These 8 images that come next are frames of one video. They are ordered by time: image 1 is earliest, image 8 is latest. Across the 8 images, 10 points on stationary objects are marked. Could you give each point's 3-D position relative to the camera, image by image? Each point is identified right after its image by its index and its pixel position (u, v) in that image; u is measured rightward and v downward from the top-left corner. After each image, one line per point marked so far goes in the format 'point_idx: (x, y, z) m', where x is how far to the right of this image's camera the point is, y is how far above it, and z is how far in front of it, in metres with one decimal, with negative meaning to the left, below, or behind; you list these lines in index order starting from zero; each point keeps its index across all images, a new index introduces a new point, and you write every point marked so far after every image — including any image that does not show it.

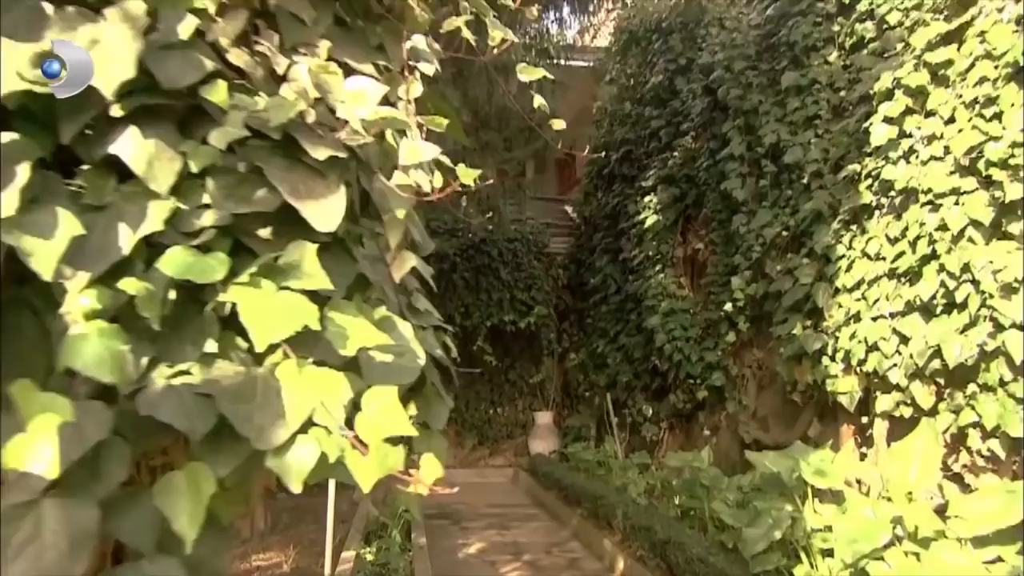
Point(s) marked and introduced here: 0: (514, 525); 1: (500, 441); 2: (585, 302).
0: (0.0, -2.3, +7.0) m
1: (-0.1, -2.1, +10.1) m
2: (+0.9, -0.2, +9.1) m
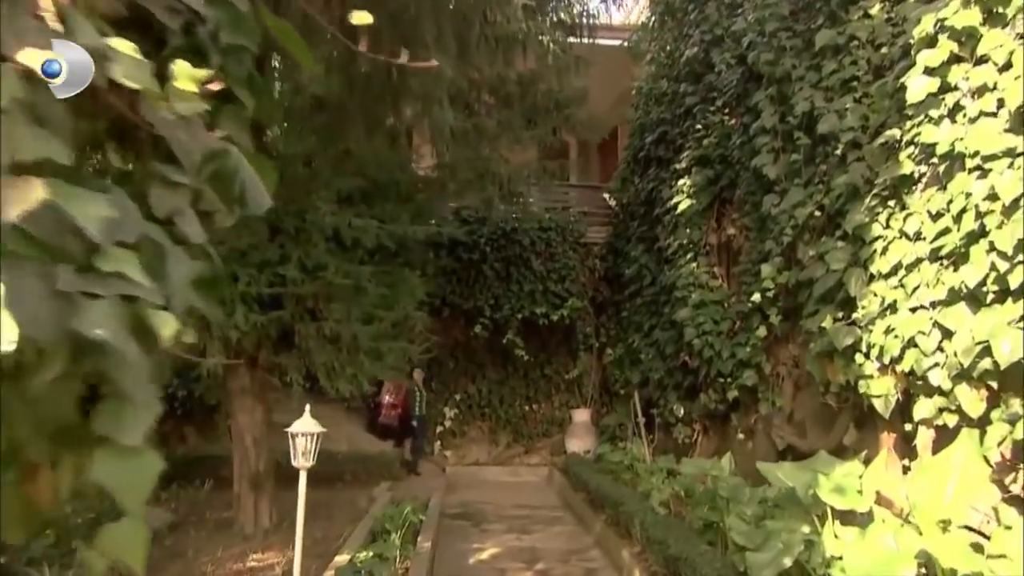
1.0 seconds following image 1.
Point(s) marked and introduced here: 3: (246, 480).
0: (+0.2, -2.2, +6.6) m
1: (+0.3, -2.0, +9.7) m
2: (+1.3, -0.1, +8.6) m
3: (-2.0, -1.5, +5.6) m
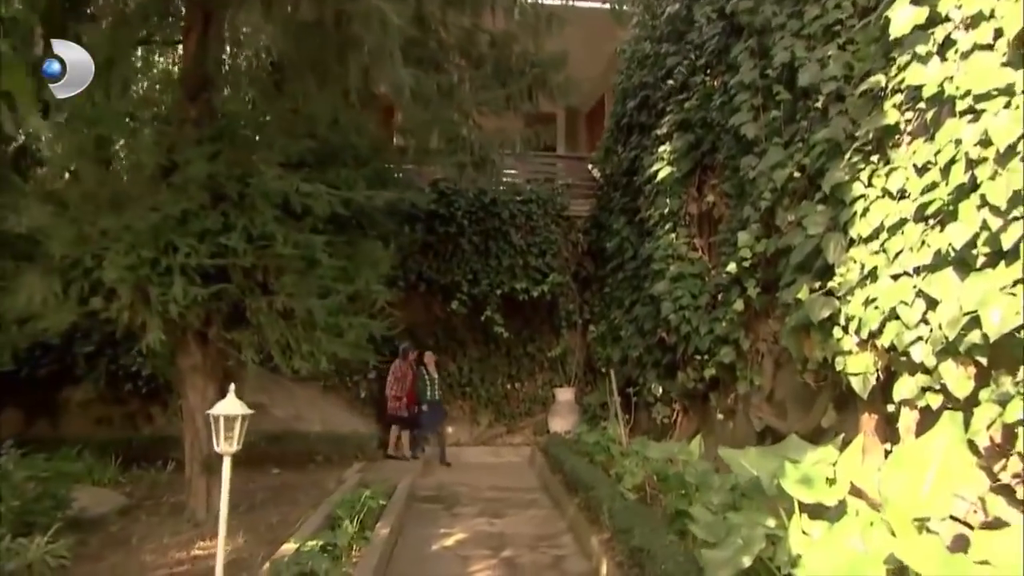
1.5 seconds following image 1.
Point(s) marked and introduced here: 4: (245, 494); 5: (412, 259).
0: (0.0, -1.9, +6.3) m
1: (+0.1, -1.7, +9.4) m
2: (+1.0, +0.2, +8.3) m
3: (-2.3, -1.3, +5.3) m
4: (-2.3, -1.8, +6.4) m
5: (-1.2, +0.3, +8.7) m
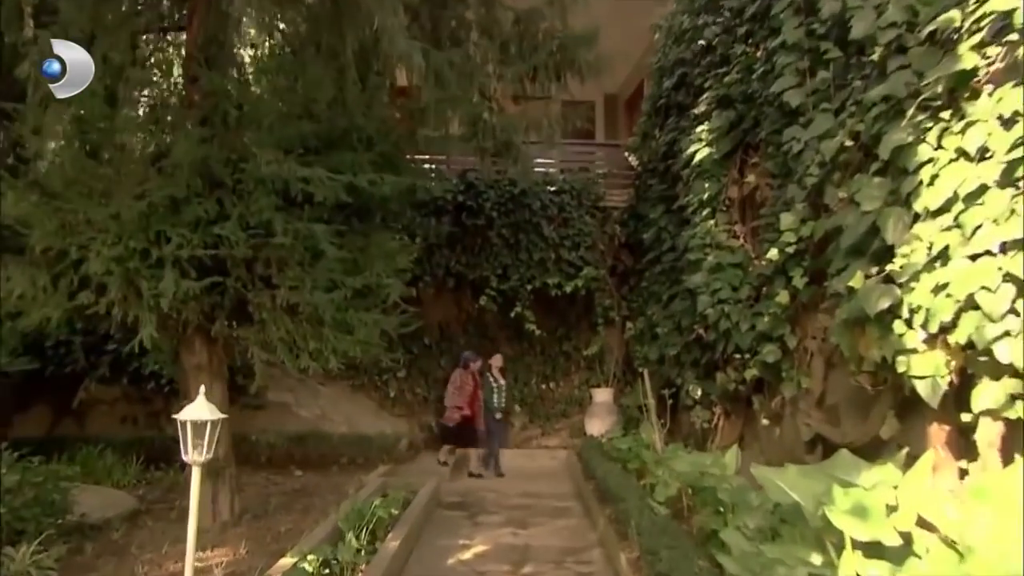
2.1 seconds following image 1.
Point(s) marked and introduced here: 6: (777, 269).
0: (+0.2, -1.9, +5.9) m
1: (+0.5, -1.6, +9.0) m
2: (+1.4, +0.3, +7.8) m
3: (-2.1, -1.2, +5.0) m
4: (-2.1, -1.8, +6.1) m
5: (-0.8, +0.4, +8.3) m
6: (+1.5, +0.1, +4.1) m
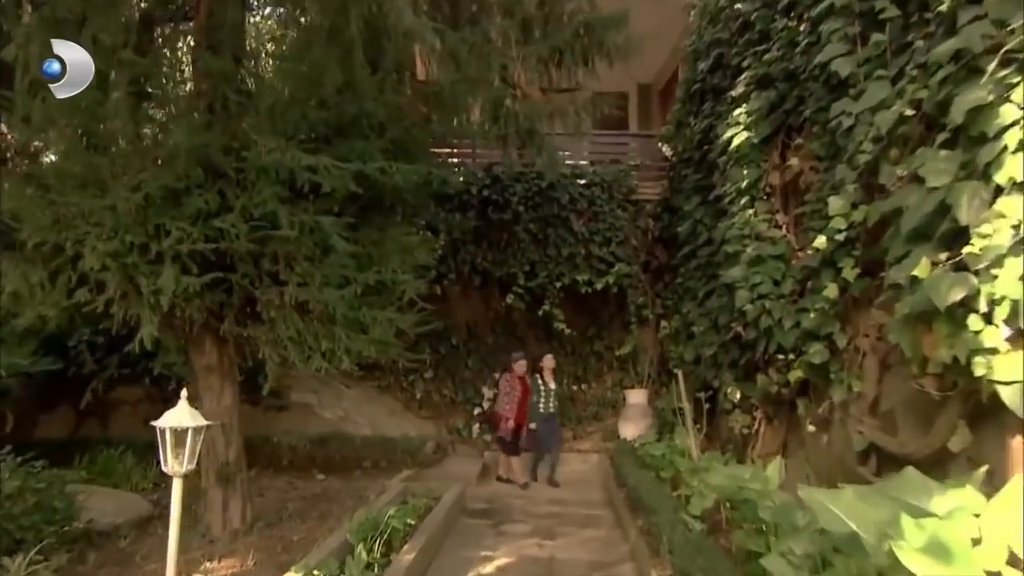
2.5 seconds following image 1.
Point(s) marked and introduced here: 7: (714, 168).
0: (+0.4, -1.9, +5.6) m
1: (+0.9, -1.6, +8.6) m
2: (+1.7, +0.3, +7.4) m
3: (-2.0, -1.2, +4.8) m
4: (-1.9, -1.7, +5.9) m
5: (-0.5, +0.4, +8.1) m
6: (+1.6, +0.1, +3.7) m
7: (+1.7, +1.0, +6.1) m
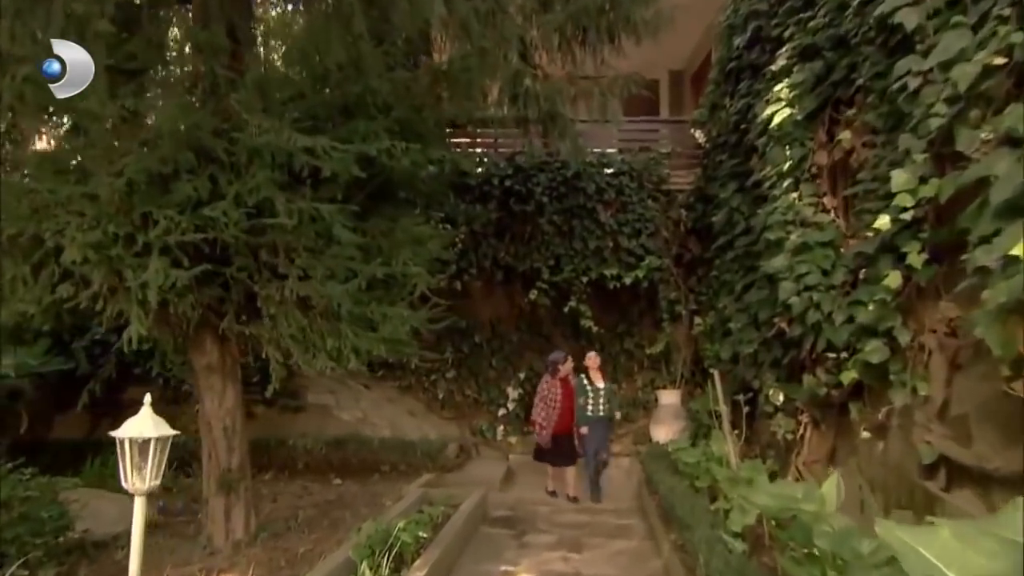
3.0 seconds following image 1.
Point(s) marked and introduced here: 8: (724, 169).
0: (+0.6, -1.8, +5.2) m
1: (+1.1, -1.5, +8.2) m
2: (+1.9, +0.4, +7.0) m
3: (-1.8, -1.2, +4.5) m
4: (-1.7, -1.7, +5.6) m
5: (-0.3, +0.5, +7.7) m
6: (+1.6, +0.2, +3.3) m
7: (+1.8, +1.0, +5.6) m
8: (+1.8, +1.0, +6.4) m
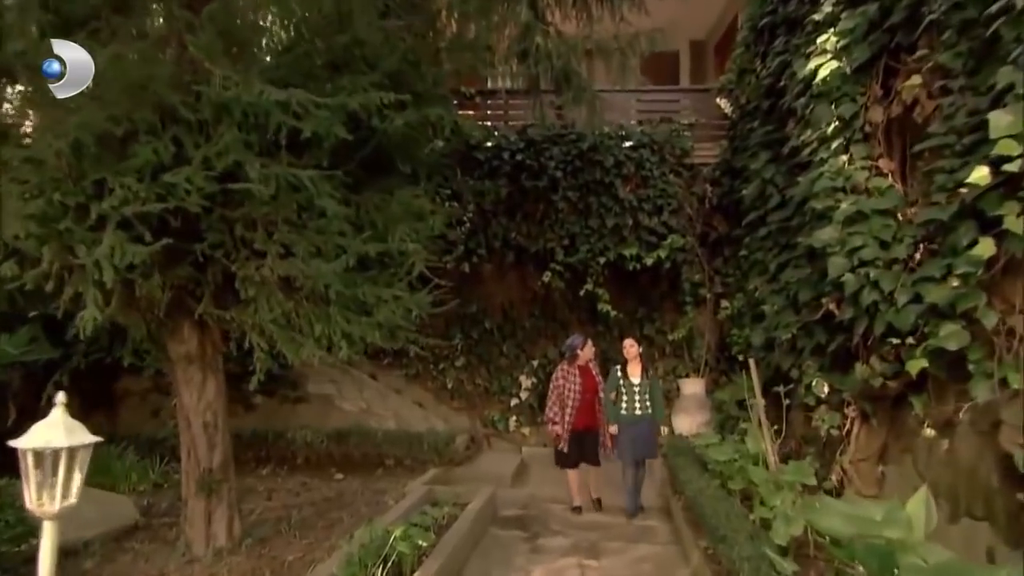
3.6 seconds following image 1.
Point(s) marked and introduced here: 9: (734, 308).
0: (+0.6, -1.7, +4.7) m
1: (+1.3, -1.3, +7.7) m
2: (+2.0, +0.5, +6.4) m
3: (-1.8, -1.1, +4.1) m
4: (-1.6, -1.6, +5.2) m
5: (-0.1, +0.6, +7.2) m
6: (+1.7, +0.3, +2.7) m
7: (+1.9, +1.2, +5.1) m
8: (+1.9, +1.2, +5.8) m
9: (+2.0, -0.2, +6.6) m
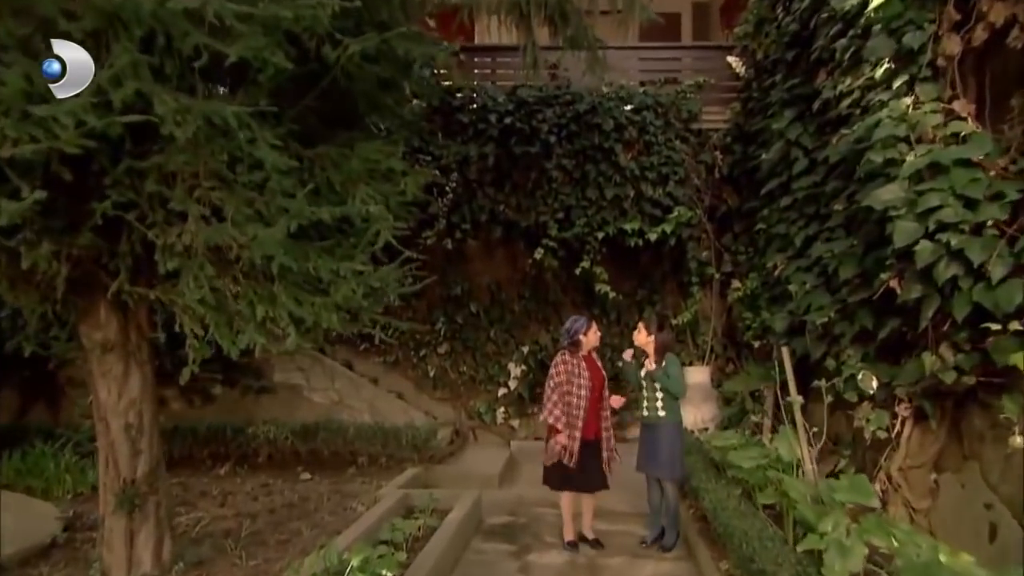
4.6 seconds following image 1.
0: (+0.6, -1.6, +4.1) m
1: (+1.2, -1.1, +7.0) m
2: (+1.9, +0.7, +5.7) m
3: (-1.8, -0.9, +3.3) m
4: (-1.7, -1.4, +4.5) m
5: (-0.3, +0.8, +6.5) m
6: (+1.6, +0.4, +2.0) m
7: (+1.8, +1.3, +4.4) m
8: (+1.8, +1.3, +5.1) m
9: (+1.9, 0.0, +5.9) m
